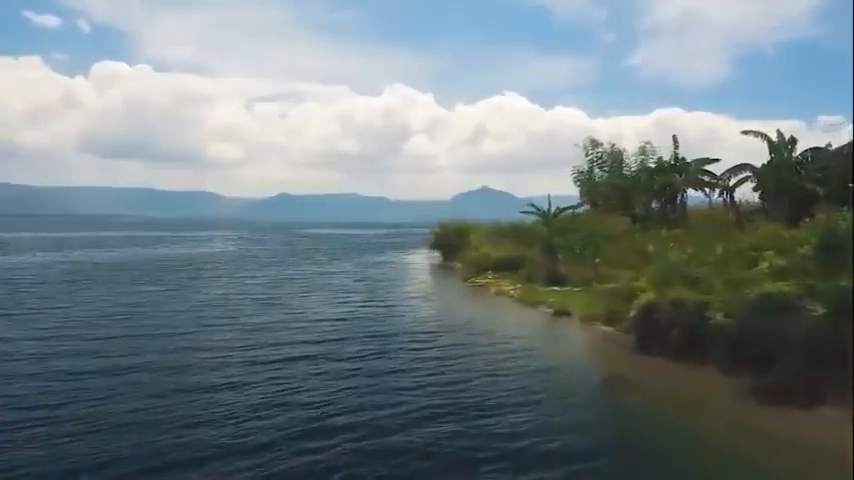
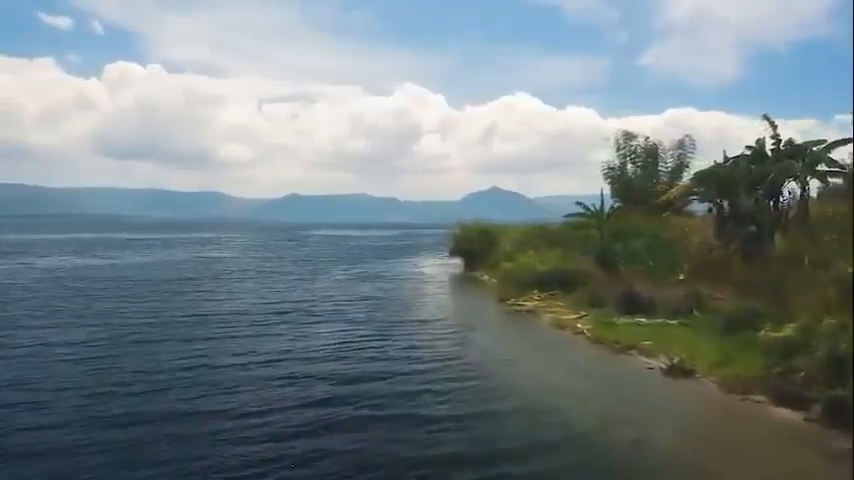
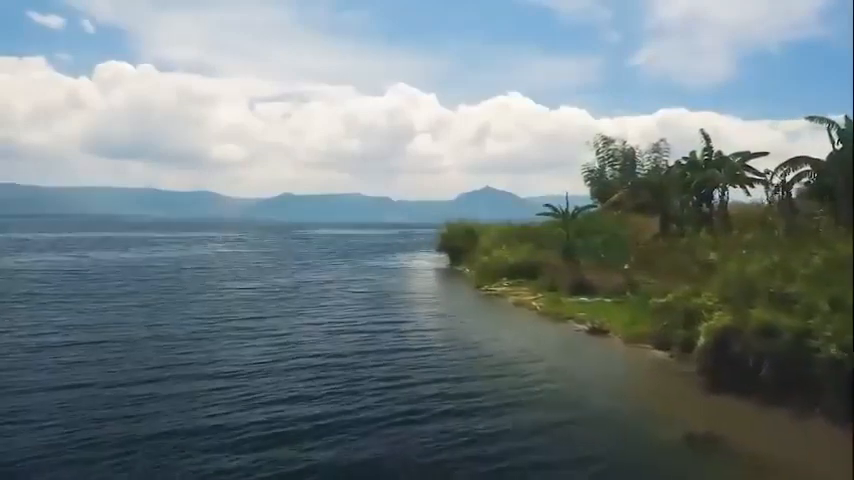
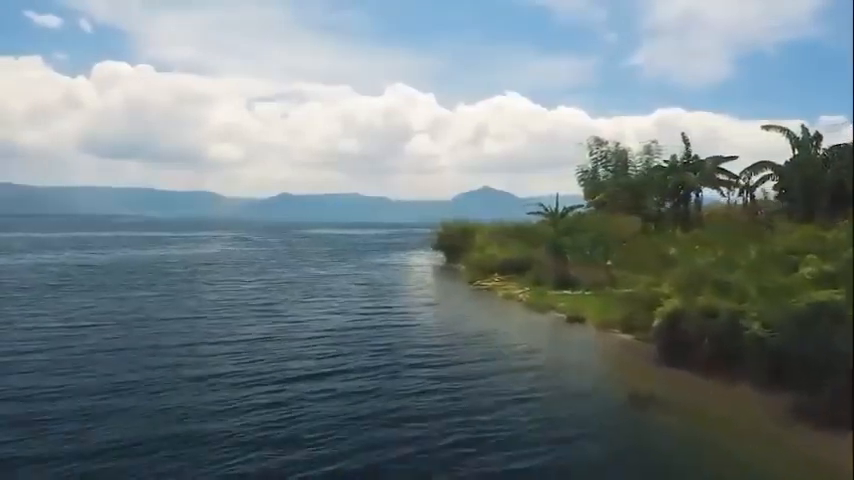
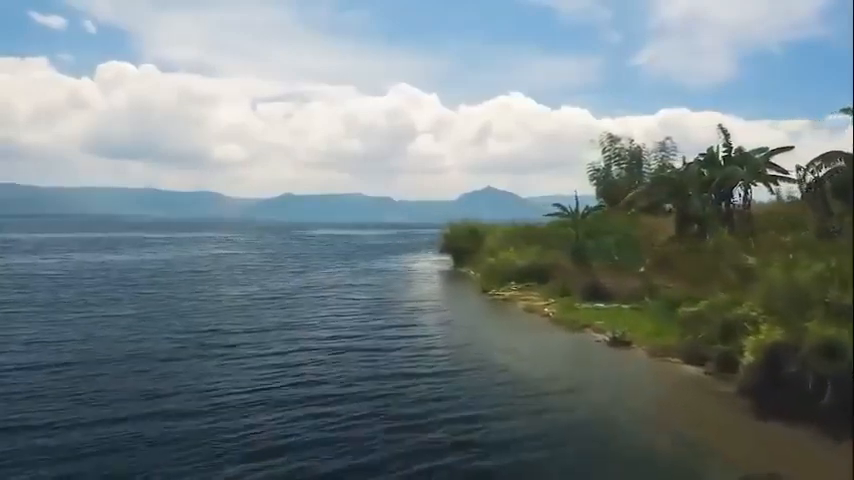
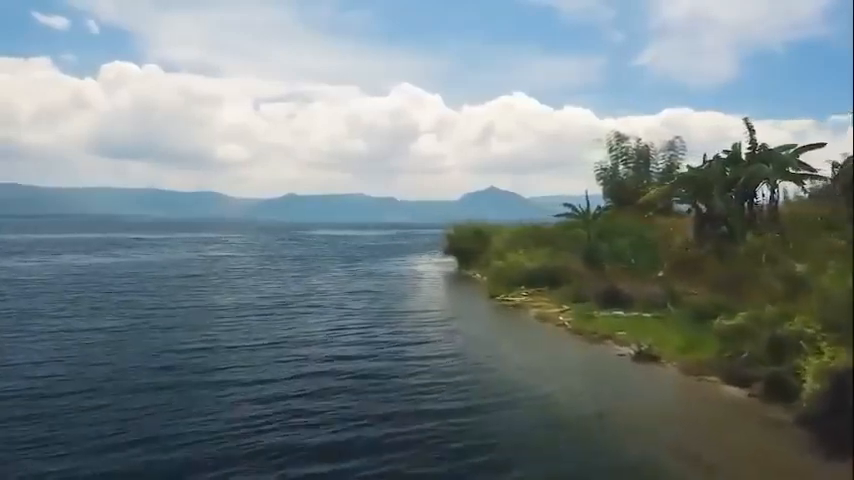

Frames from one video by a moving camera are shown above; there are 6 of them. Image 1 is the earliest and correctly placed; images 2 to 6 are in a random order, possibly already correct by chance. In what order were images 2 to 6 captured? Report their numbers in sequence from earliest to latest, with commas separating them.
4, 3, 5, 6, 2
